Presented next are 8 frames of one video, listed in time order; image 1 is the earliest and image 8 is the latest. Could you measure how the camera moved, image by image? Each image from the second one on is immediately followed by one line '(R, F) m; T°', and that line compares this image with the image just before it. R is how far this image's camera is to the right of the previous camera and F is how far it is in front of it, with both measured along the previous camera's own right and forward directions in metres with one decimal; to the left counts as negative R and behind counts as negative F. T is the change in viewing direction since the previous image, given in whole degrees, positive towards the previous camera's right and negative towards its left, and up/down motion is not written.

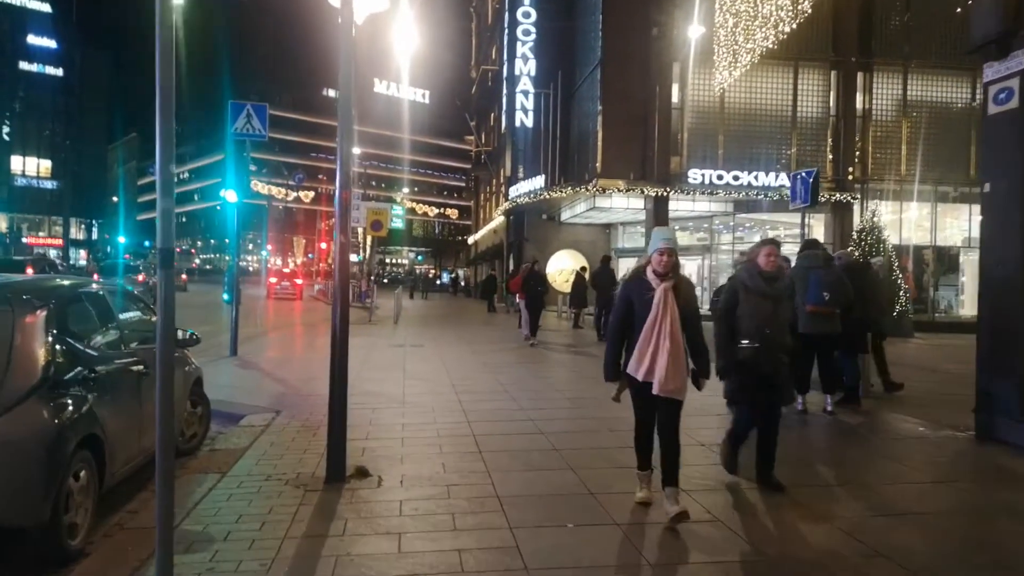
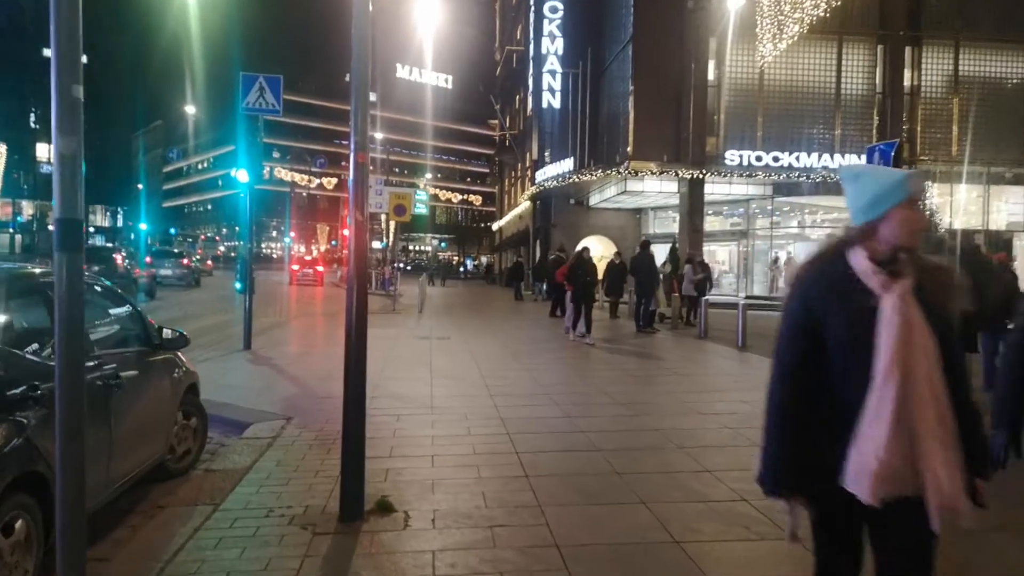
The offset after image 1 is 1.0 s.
(-0.2, +1.2) m; -2°
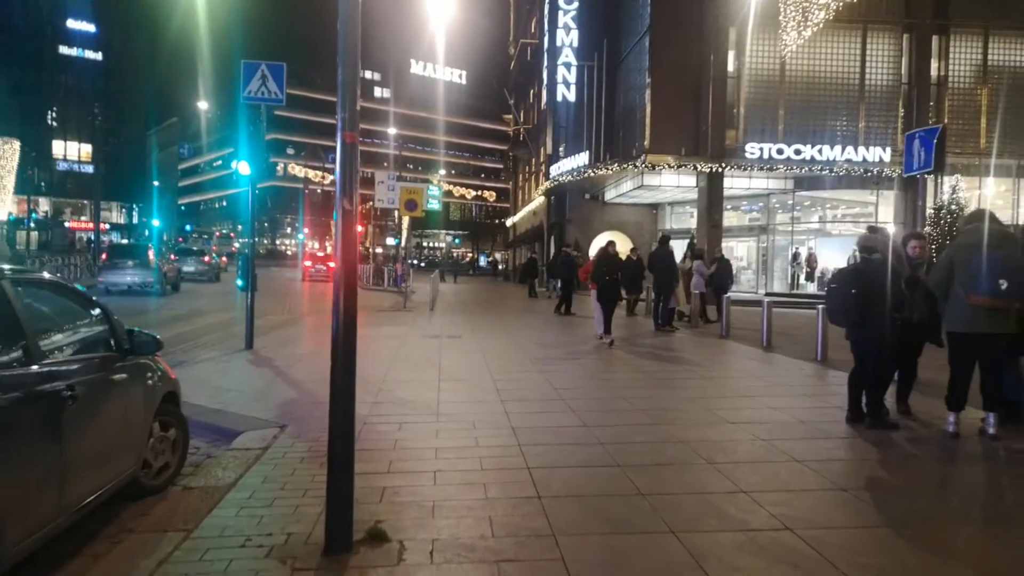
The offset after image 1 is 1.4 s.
(0.0, +0.6) m; -1°
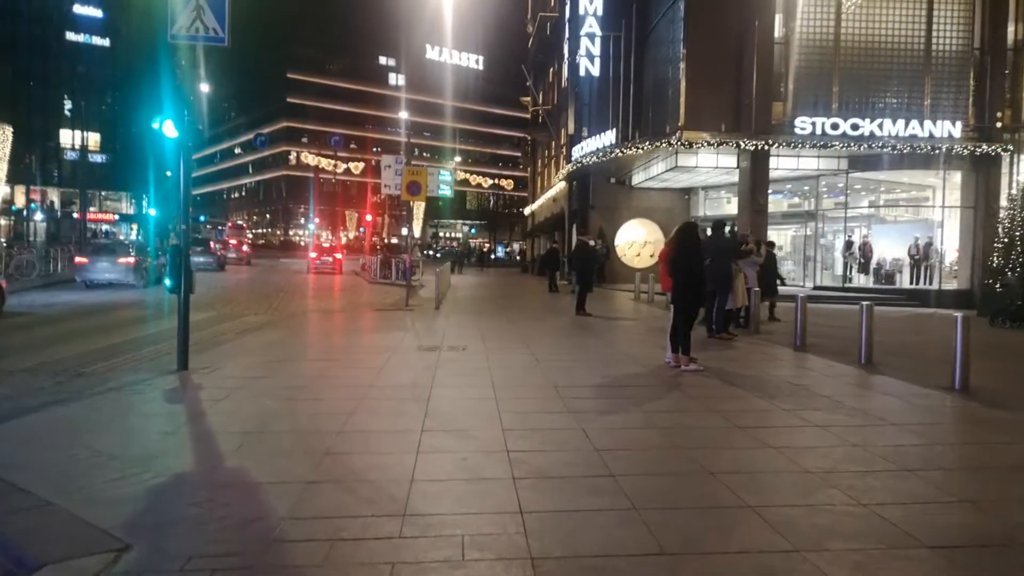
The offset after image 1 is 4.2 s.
(0.0, +3.1) m; -1°
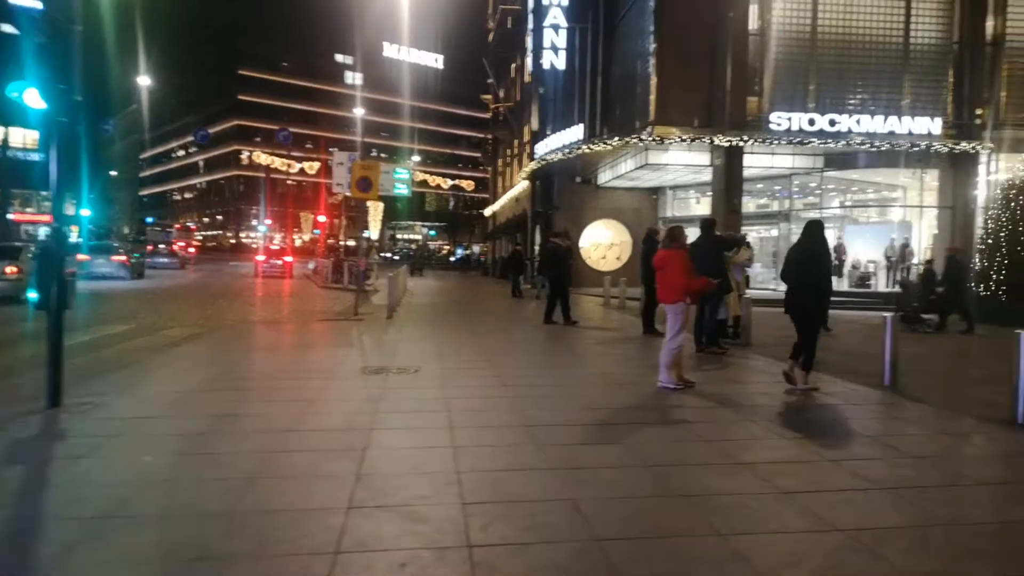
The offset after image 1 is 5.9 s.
(0.0, +1.8) m; +3°
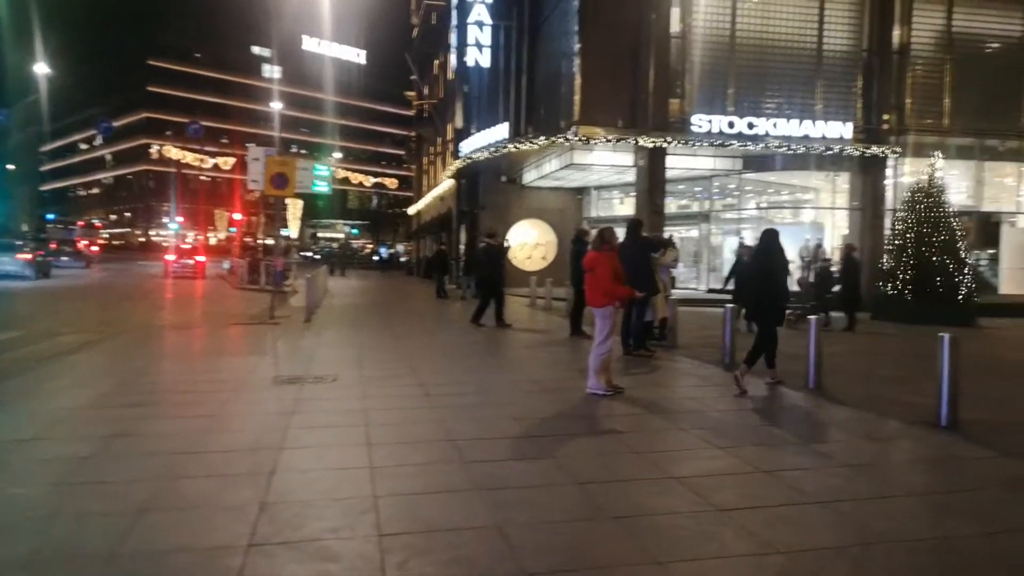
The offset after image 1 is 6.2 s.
(0.0, +0.4) m; +6°
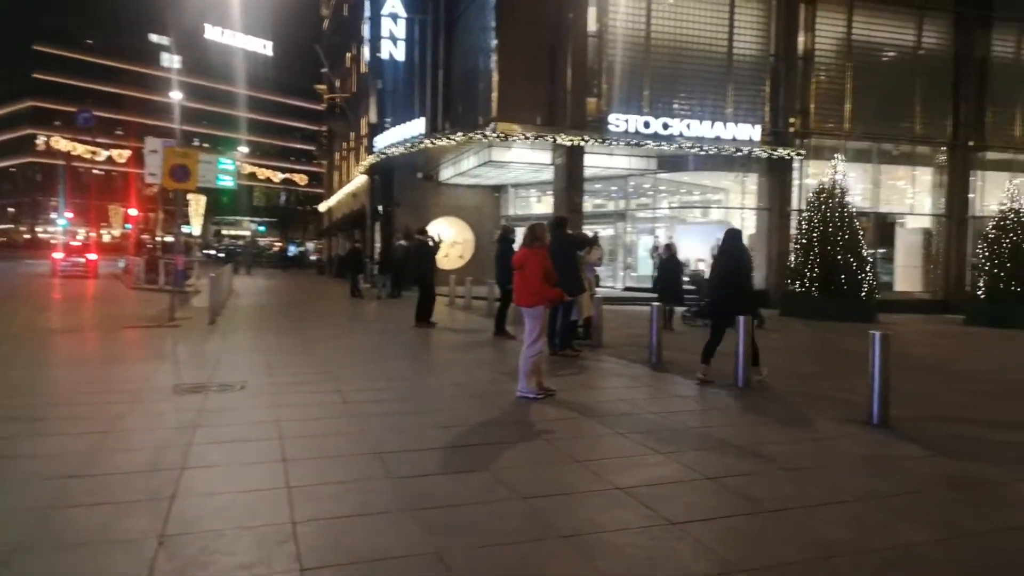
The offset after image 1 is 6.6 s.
(-0.1, +0.4) m; +7°
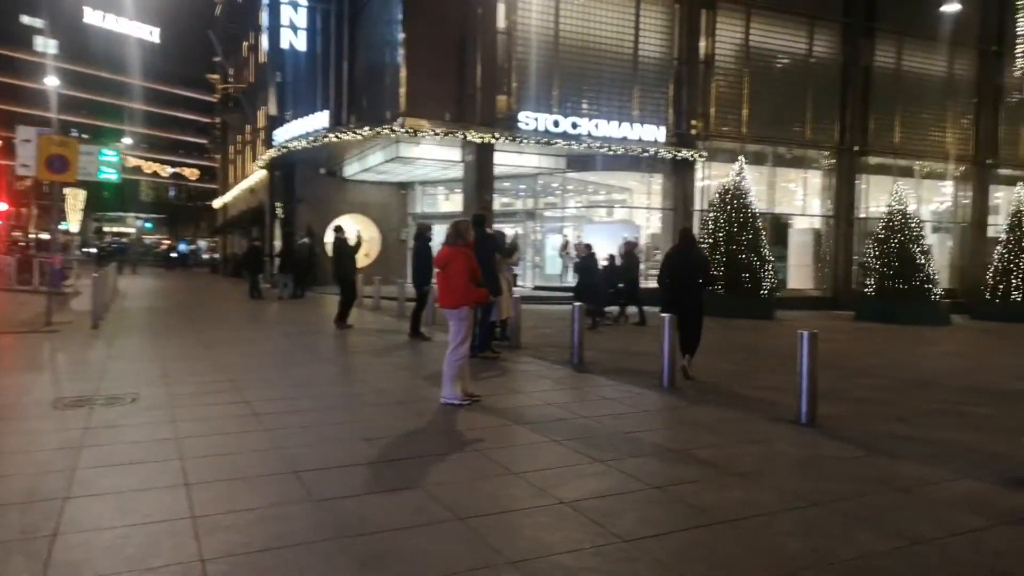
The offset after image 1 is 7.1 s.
(-0.2, +0.4) m; +7°
